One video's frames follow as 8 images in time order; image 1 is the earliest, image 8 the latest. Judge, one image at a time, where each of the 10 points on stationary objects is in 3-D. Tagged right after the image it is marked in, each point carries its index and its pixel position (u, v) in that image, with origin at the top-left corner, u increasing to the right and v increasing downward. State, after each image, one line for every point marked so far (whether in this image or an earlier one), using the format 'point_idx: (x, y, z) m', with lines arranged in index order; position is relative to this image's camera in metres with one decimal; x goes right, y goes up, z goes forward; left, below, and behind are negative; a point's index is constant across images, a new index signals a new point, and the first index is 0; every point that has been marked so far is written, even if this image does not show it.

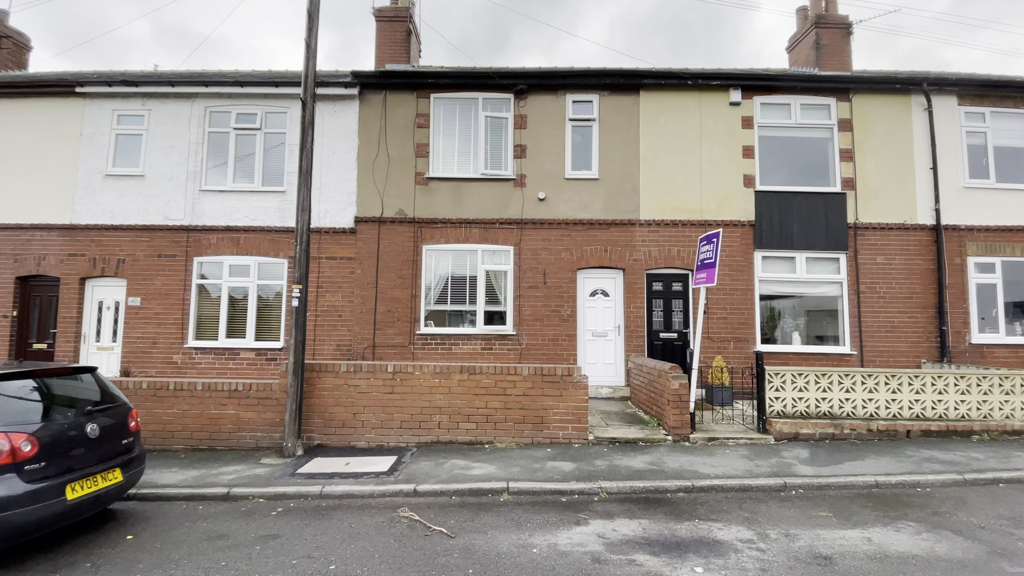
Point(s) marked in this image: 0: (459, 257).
0: (-1.0, +0.6, +9.1) m
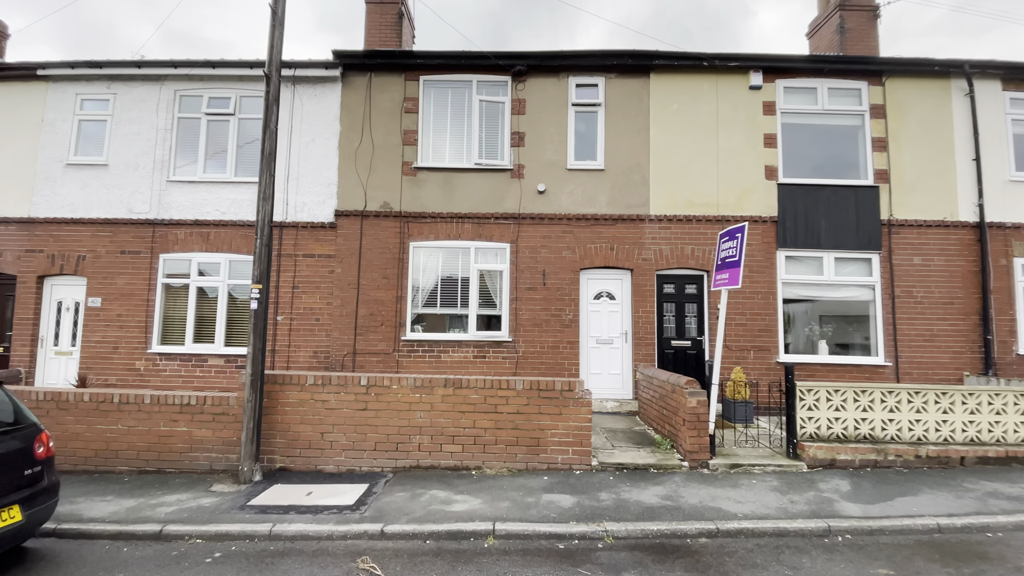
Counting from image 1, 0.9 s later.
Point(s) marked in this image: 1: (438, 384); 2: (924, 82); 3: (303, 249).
0: (-1.1, +0.6, +8.2) m
1: (-0.9, -1.2, +5.8) m
2: (+7.6, +3.8, +8.8) m
3: (-3.6, +0.7, +8.2) m
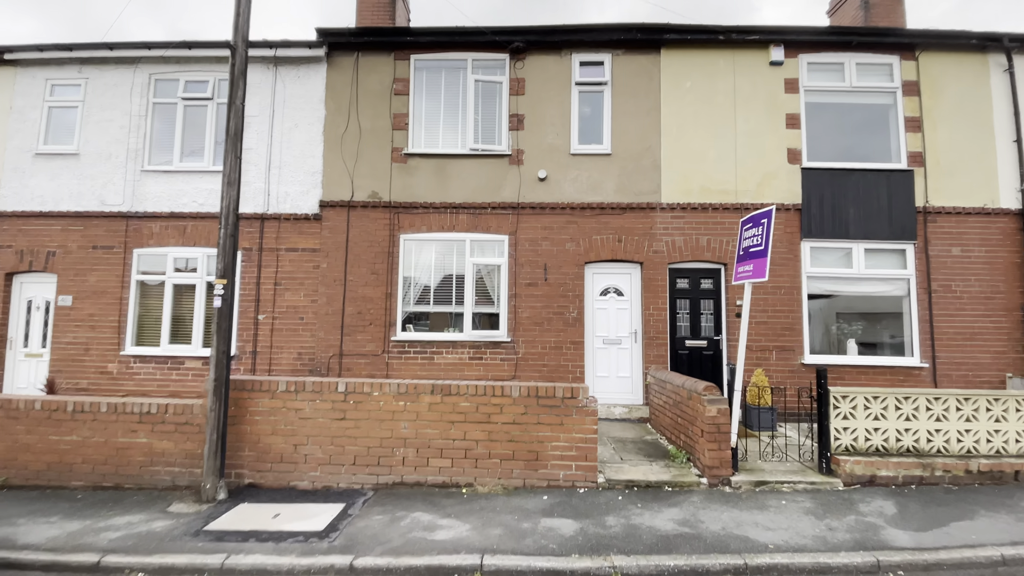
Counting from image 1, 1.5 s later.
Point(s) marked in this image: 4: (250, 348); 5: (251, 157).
0: (-1.1, +0.6, +7.6) m
1: (-0.9, -1.1, +5.1) m
2: (+7.6, +3.9, +8.0) m
3: (-3.6, +0.7, +7.6) m
4: (-4.1, -0.9, +7.5) m
5: (-4.2, +2.1, +7.7) m
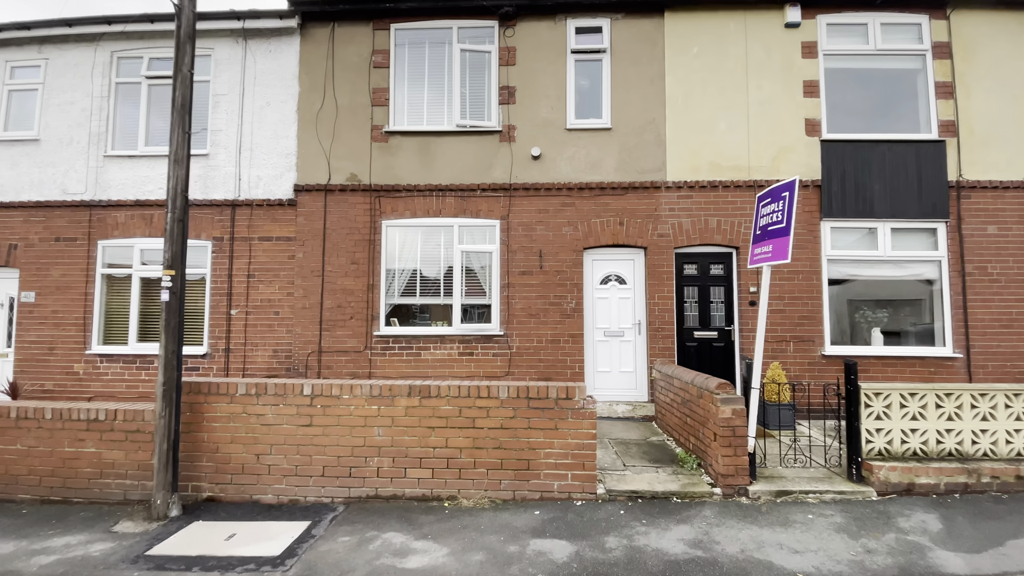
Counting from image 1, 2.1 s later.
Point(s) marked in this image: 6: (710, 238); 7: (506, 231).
0: (-1.2, +0.8, +7.0) m
1: (-1.1, -1.0, +4.6) m
2: (+7.4, +4.2, +7.3) m
3: (-3.7, +0.8, +7.0) m
4: (-4.2, -0.8, +6.9) m
5: (-4.4, +2.2, +7.1) m
6: (+2.8, +0.7, +6.8) m
7: (-0.1, +0.8, +6.9) m
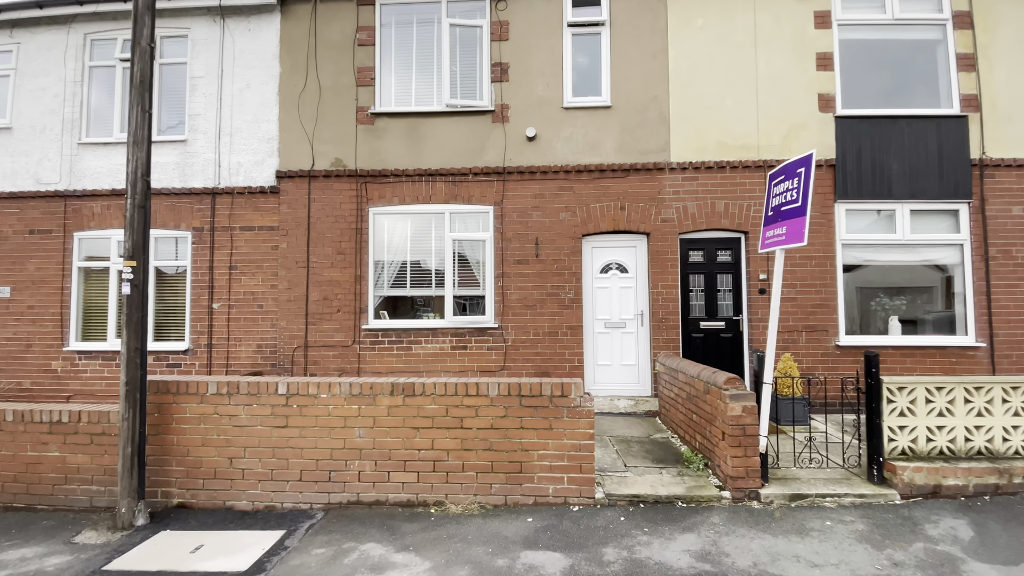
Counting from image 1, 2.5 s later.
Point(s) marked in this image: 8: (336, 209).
0: (-1.3, +0.9, +6.6) m
1: (-1.2, -0.9, +4.2) m
2: (+7.3, +4.4, +6.8) m
3: (-3.8, +0.9, +6.7) m
4: (-4.3, -0.7, +6.6) m
5: (-4.5, +2.3, +6.8) m
6: (+2.7, +0.9, +6.4) m
7: (-0.2, +1.0, +6.5) m
8: (-2.4, +1.1, +6.6) m
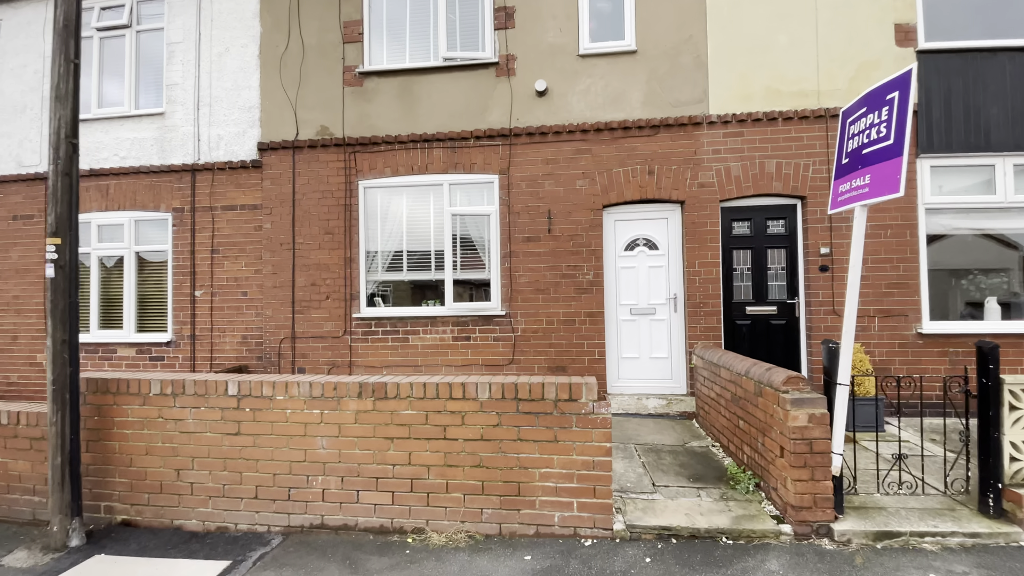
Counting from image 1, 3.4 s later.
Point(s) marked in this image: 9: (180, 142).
0: (-1.2, +1.1, +5.8) m
1: (-1.2, -0.8, +3.4) m
2: (+7.4, +4.7, +5.3) m
3: (-3.7, +1.1, +6.0) m
4: (-4.1, -0.6, +6.1) m
5: (-4.4, +2.5, +6.2) m
6: (+2.8, +1.1, +5.3) m
7: (-0.1, +1.2, +5.6) m
8: (-2.3, +1.3, +5.9) m
9: (-4.3, +1.9, +6.1) m
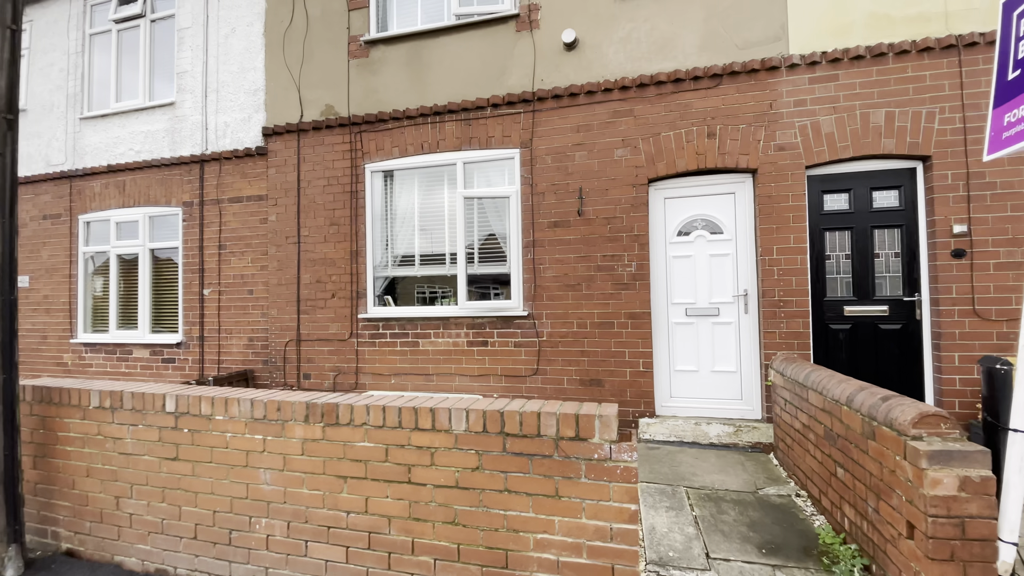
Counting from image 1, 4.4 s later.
0: (-0.9, +1.1, +5.0) m
1: (-1.2, -0.7, +2.7) m
2: (+7.5, +4.8, +3.3) m
3: (-3.3, +1.1, +5.6) m
4: (-3.8, -0.5, +5.7) m
5: (-4.0, +2.5, +5.8) m
6: (+3.0, +1.2, +4.0) m
7: (+0.2, +1.2, +4.7) m
8: (-2.0, +1.3, +5.2) m
9: (-3.9, +1.9, +5.8) m
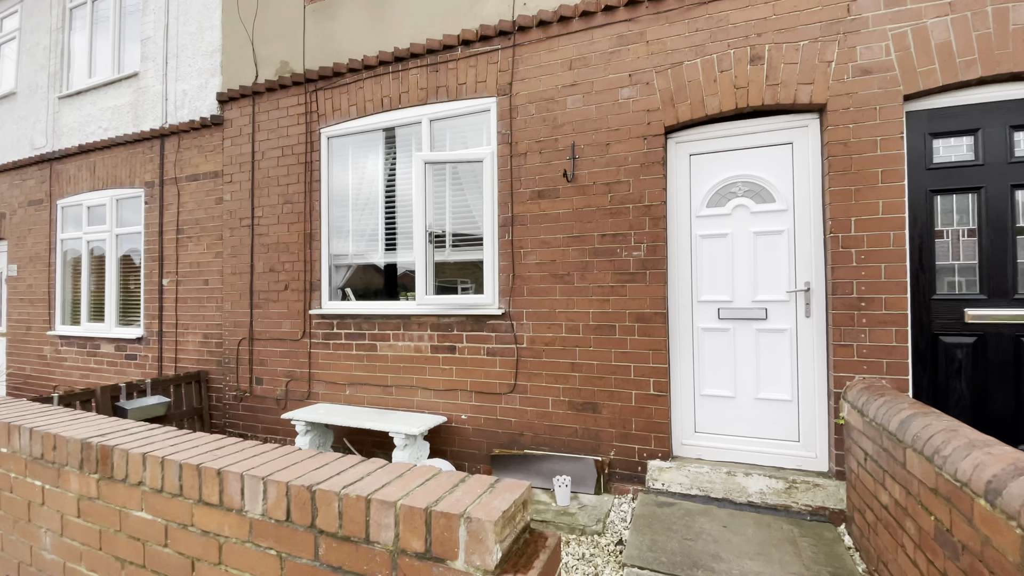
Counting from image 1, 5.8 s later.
0: (-1.0, +1.2, +4.1) m
1: (-1.7, -0.7, +1.8) m
2: (+7.1, +4.8, +1.3) m
3: (-3.4, +1.3, +5.0) m
4: (-3.8, -0.4, +5.1) m
5: (-4.0, +2.6, +5.3) m
6: (+2.7, +1.2, +2.5) m
7: (0.0, +1.3, +3.6) m
8: (-2.1, +1.4, +4.4) m
9: (-4.0, +2.0, +5.2) m
